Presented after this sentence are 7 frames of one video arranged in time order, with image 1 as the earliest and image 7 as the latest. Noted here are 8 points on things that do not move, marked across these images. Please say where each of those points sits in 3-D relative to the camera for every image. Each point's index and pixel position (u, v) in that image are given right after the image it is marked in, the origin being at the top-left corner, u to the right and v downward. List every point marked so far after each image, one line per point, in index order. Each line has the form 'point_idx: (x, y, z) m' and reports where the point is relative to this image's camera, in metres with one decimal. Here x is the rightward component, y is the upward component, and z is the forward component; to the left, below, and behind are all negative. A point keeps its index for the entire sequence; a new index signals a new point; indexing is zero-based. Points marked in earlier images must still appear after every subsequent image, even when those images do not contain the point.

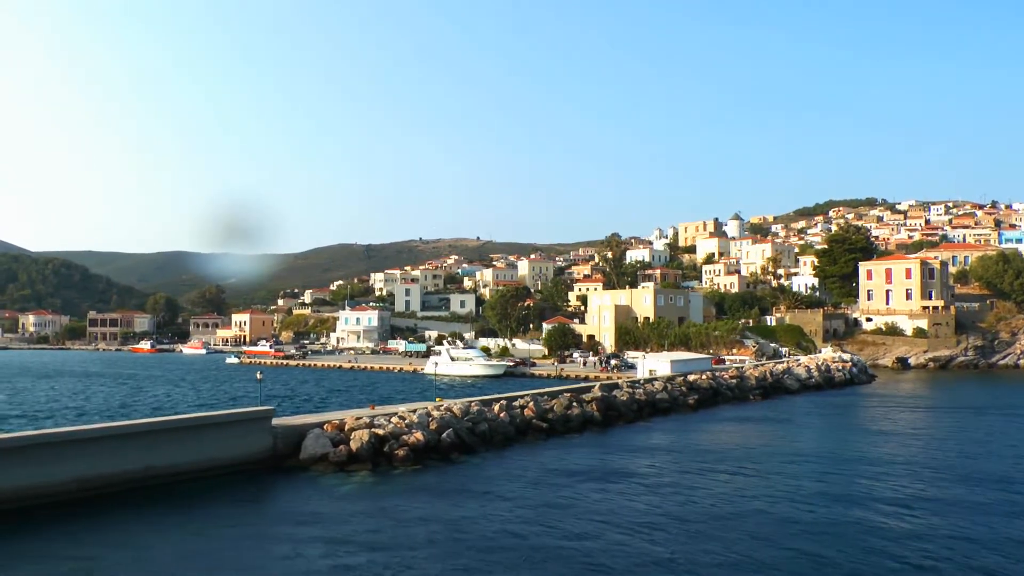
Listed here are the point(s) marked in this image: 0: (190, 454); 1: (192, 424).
0: (-7.9, -4.1, +19.5) m
1: (-7.8, -3.3, +19.5) m
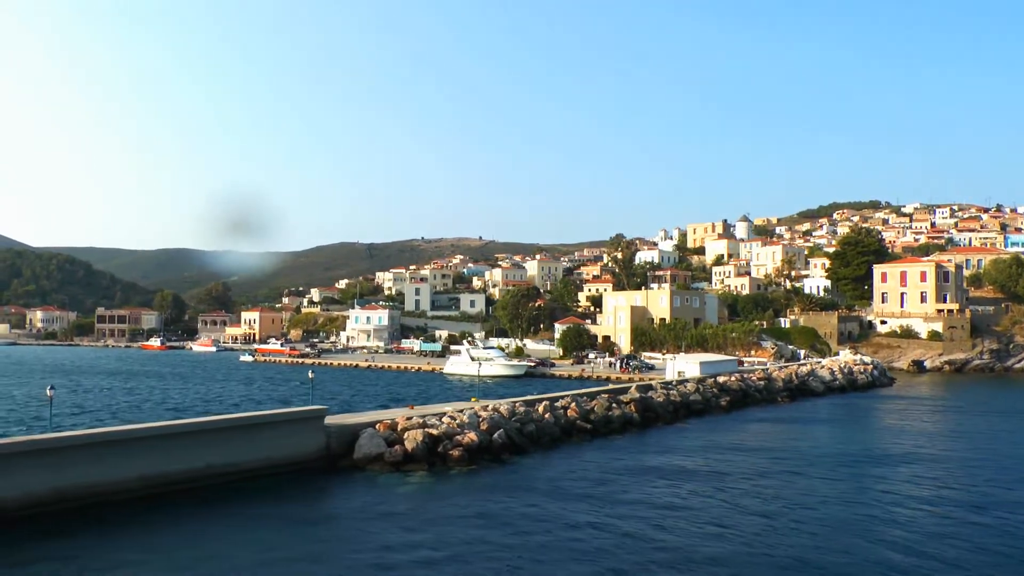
0: (-6.4, -4.0, +19.5) m
1: (-6.3, -3.3, +19.4) m
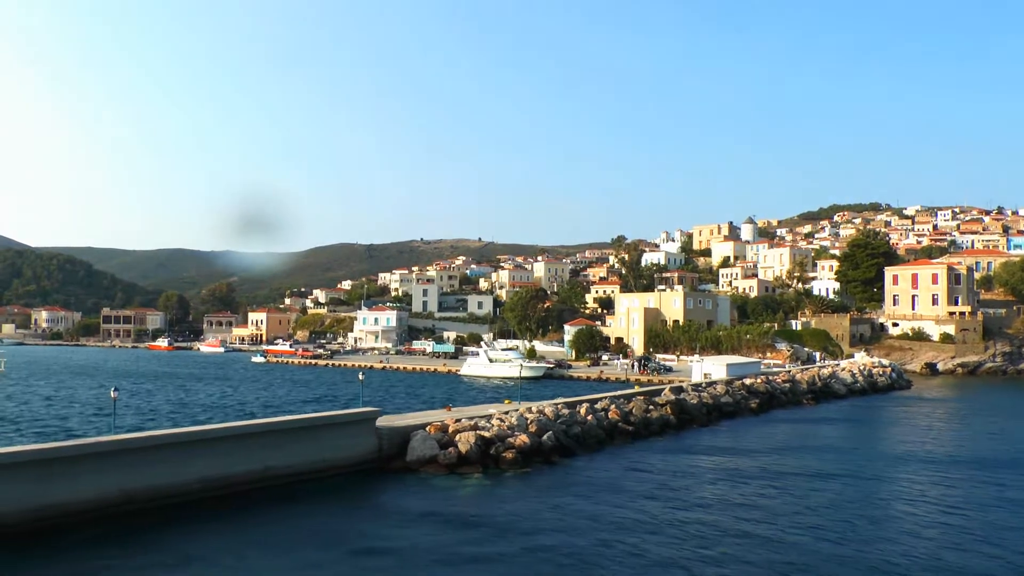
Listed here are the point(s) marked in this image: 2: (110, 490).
0: (-5.0, -4.1, +19.4) m
1: (-4.9, -3.3, +19.4) m
2: (-8.0, -4.0, +15.8) m
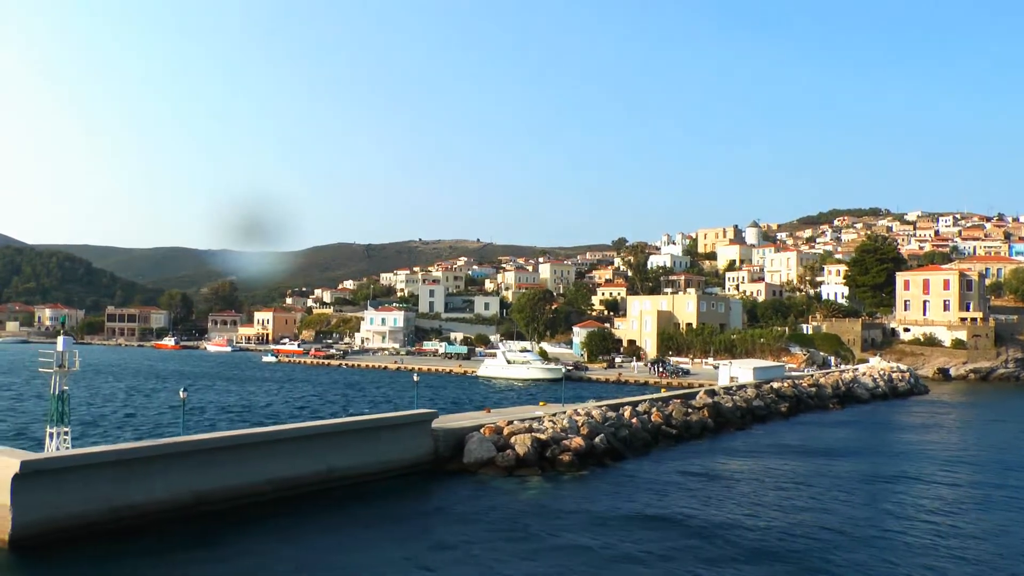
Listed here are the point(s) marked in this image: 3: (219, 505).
0: (-3.5, -4.1, +19.3) m
1: (-3.5, -3.3, +19.3) m
2: (-6.5, -4.0, +15.6) m
3: (-6.0, -4.4, +16.2) m
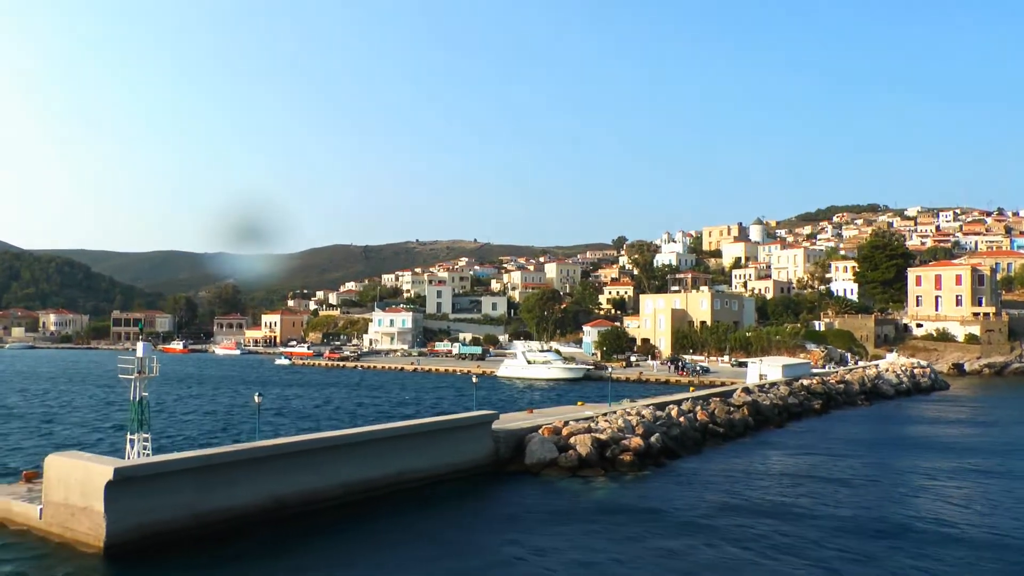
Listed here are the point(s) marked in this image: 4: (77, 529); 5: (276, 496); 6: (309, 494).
0: (-2.0, -4.1, +19.1) m
1: (-1.9, -3.3, +19.1) m
2: (-4.9, -4.1, +15.5) m
3: (-4.4, -4.5, +16.1) m
4: (-7.3, -4.1, +13.4) m
5: (-4.7, -4.1, +15.7) m
6: (-4.2, -4.2, +16.4) m
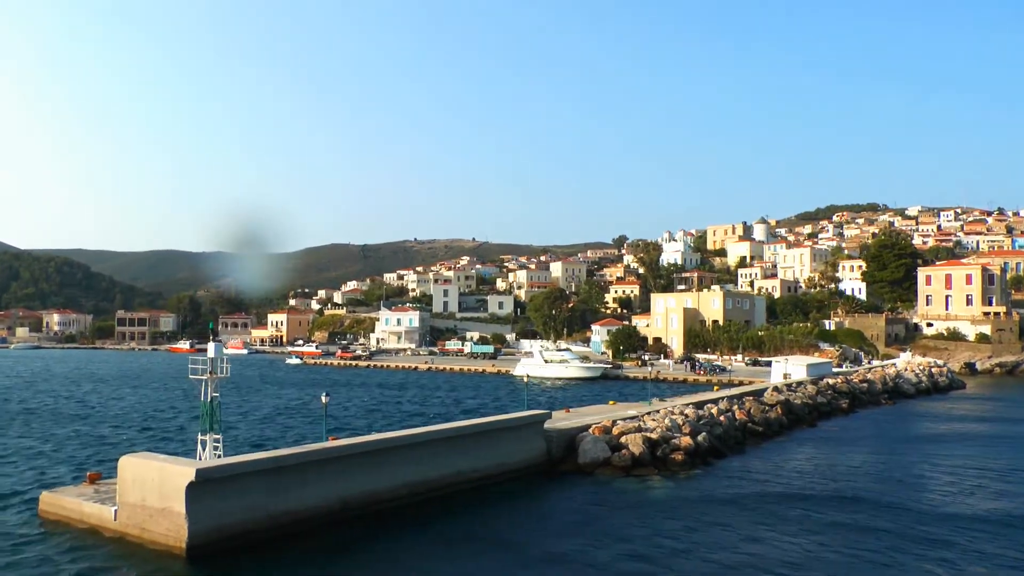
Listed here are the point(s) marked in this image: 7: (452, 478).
0: (-0.6, -4.1, +19.1) m
1: (-0.5, -3.3, +19.1) m
2: (-3.5, -4.1, +15.4) m
3: (-3.0, -4.5, +16.0) m
4: (-6.0, -4.0, +13.3) m
5: (-3.3, -4.1, +15.6) m
6: (-2.8, -4.2, +16.3) m
7: (-1.4, -4.3, +18.1) m
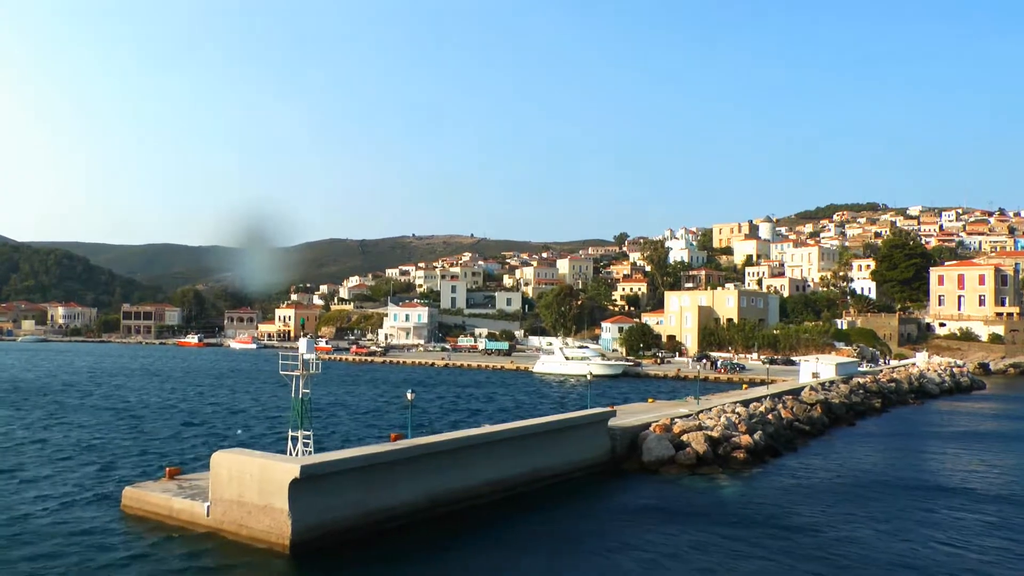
0: (+1.0, -4.0, +19.0) m
1: (+1.1, -3.2, +19.0) m
2: (-1.8, -4.0, +15.4) m
3: (-1.4, -4.4, +16.0) m
4: (-4.3, -4.0, +13.2) m
5: (-1.7, -4.0, +15.6) m
6: (-1.2, -4.2, +16.2) m
7: (+0.2, -4.3, +18.1) m
